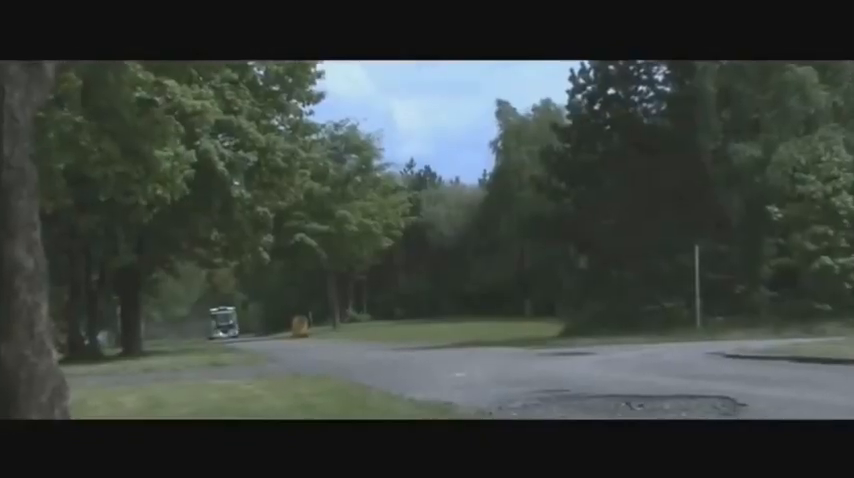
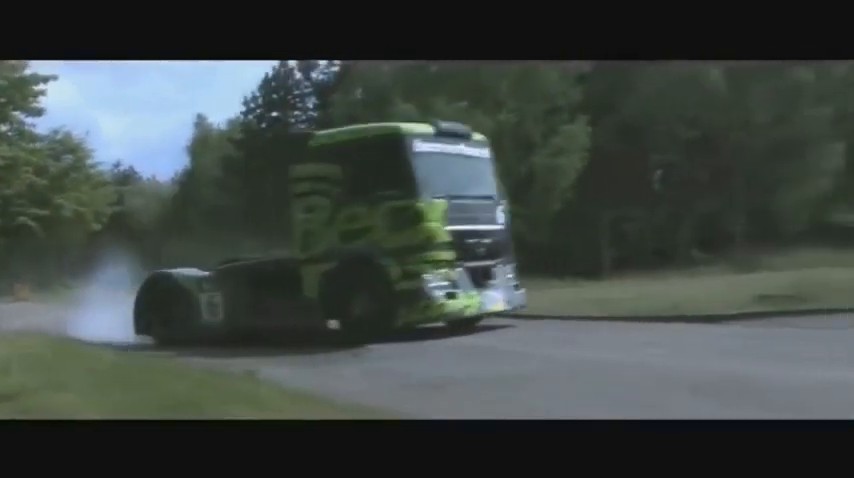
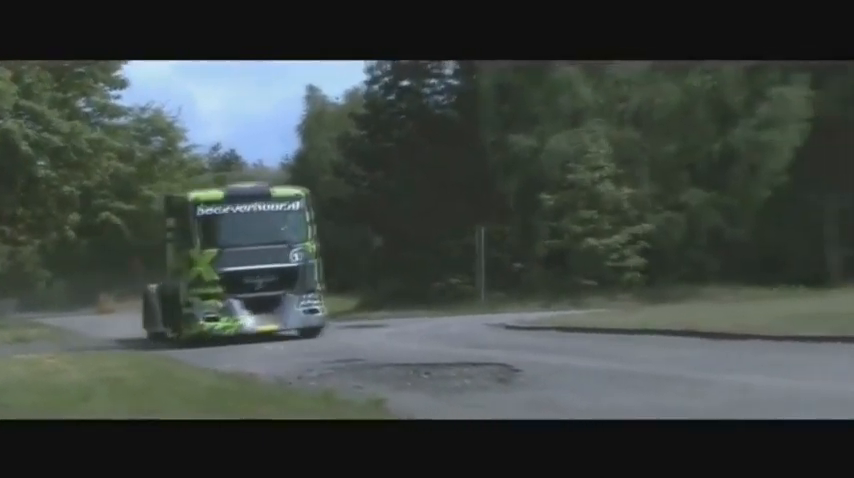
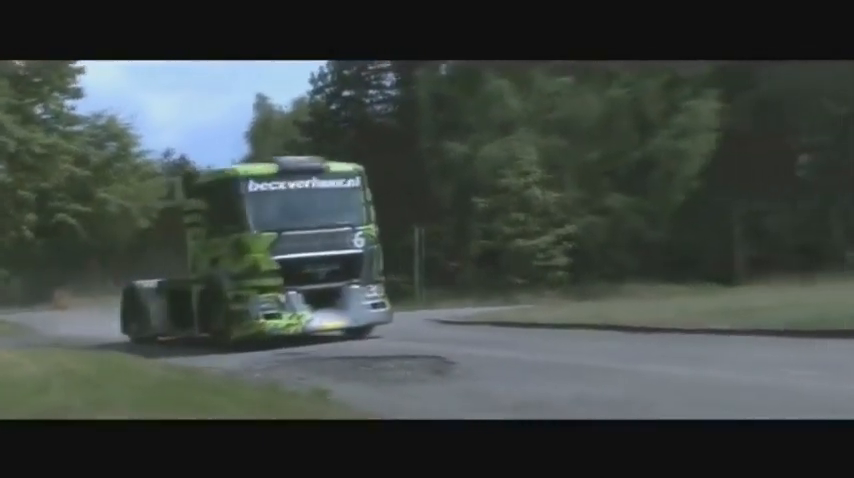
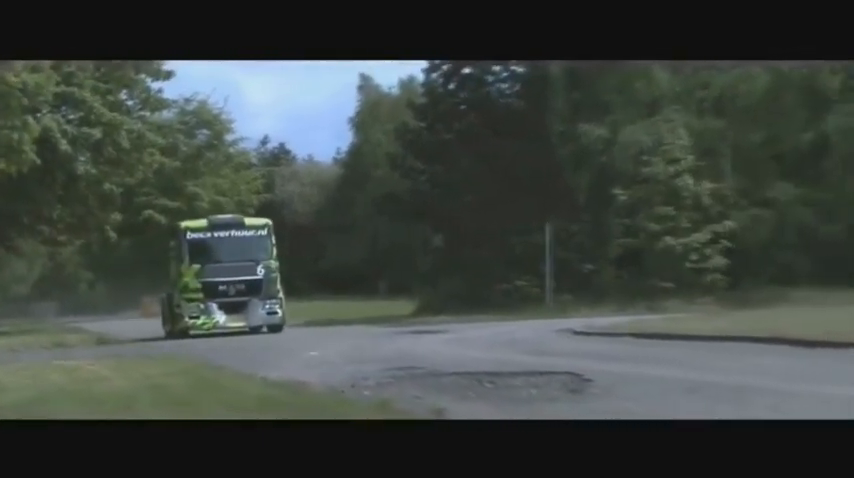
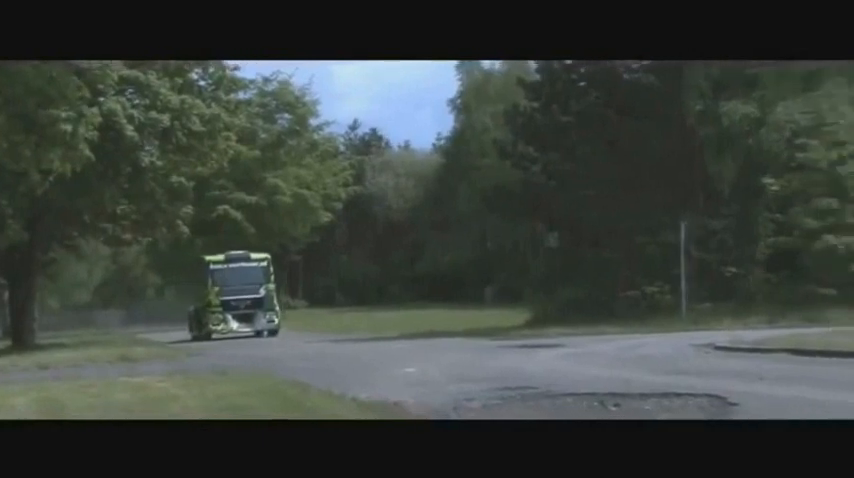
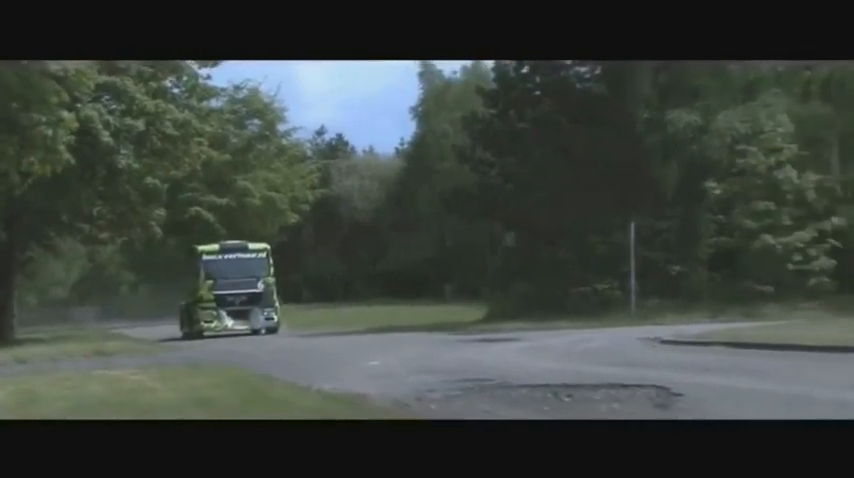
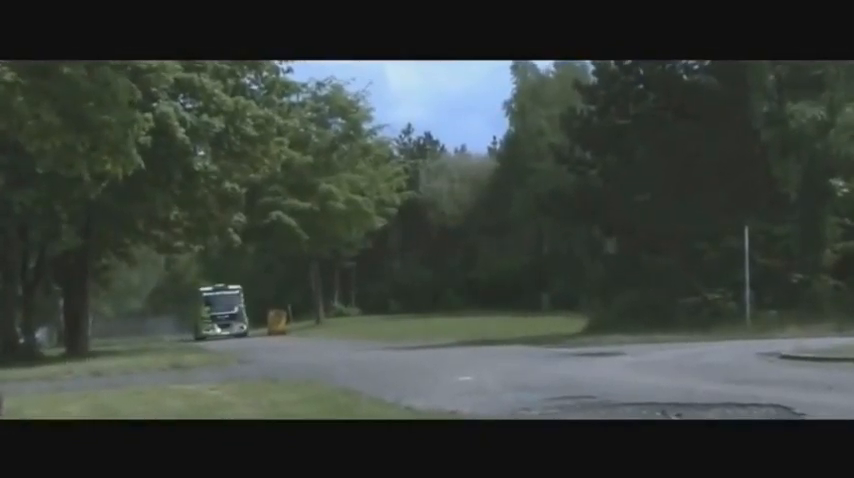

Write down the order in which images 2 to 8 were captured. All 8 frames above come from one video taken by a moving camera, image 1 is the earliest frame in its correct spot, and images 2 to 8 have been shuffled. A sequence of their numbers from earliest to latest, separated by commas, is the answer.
8, 6, 7, 5, 3, 4, 2
